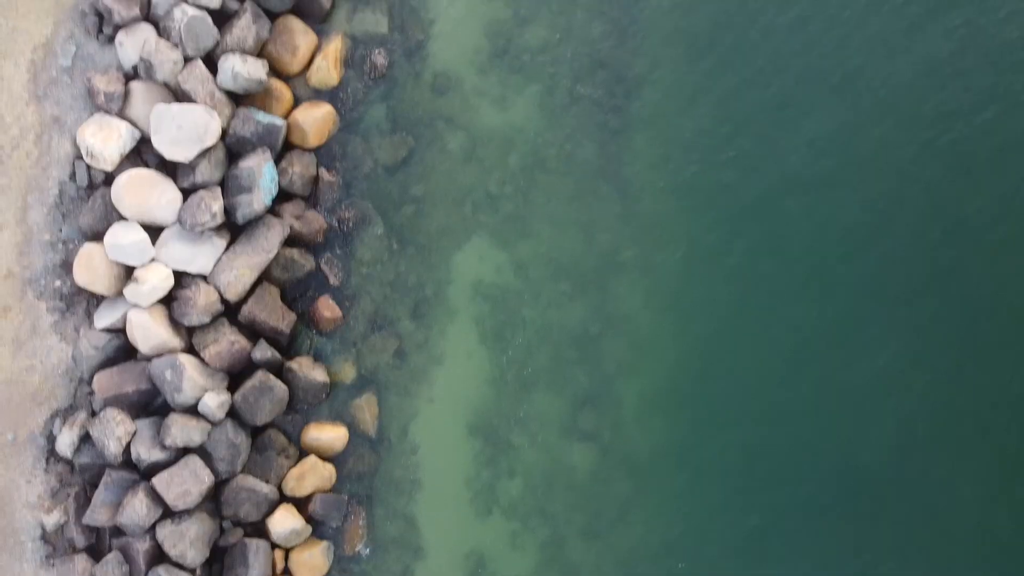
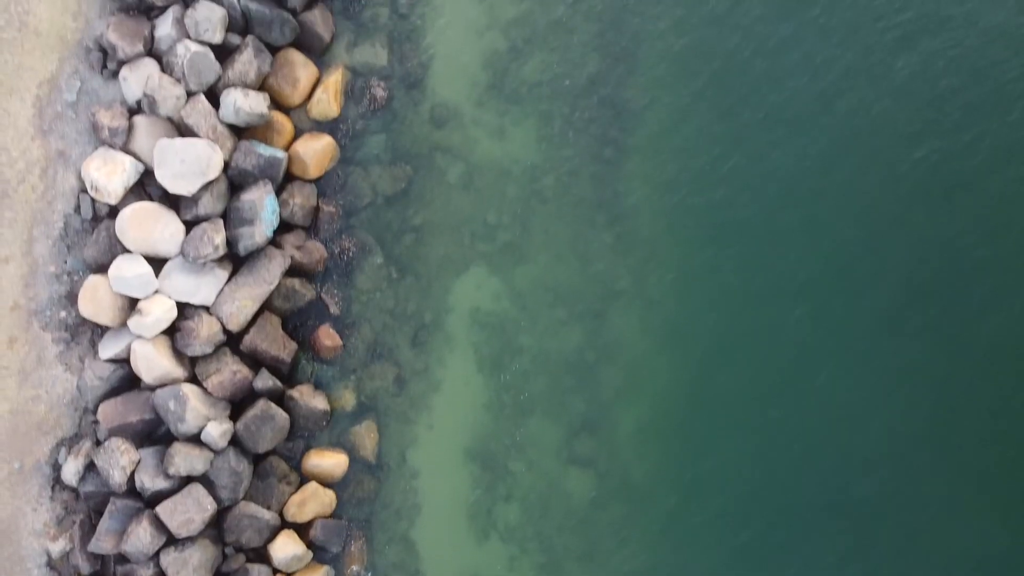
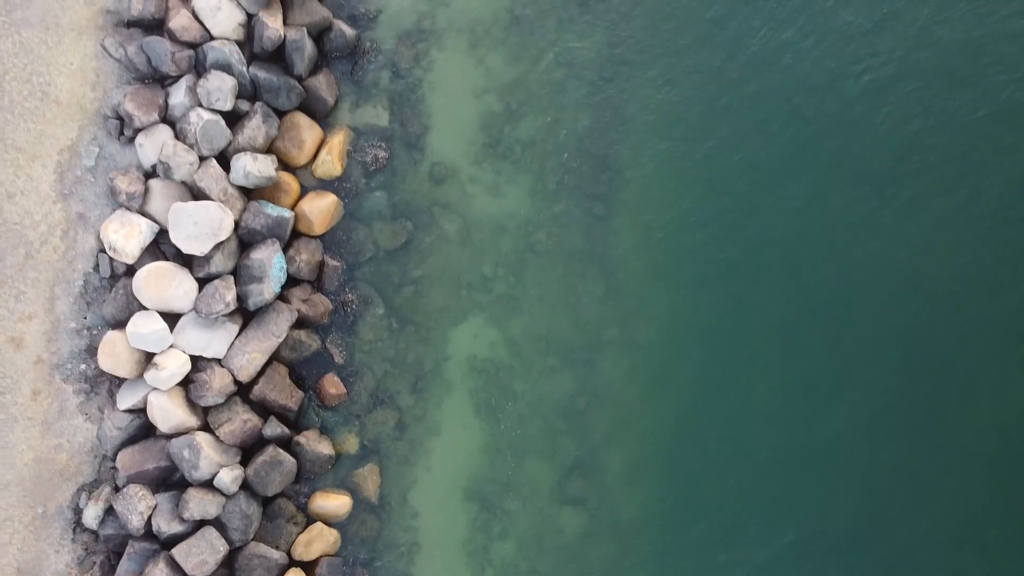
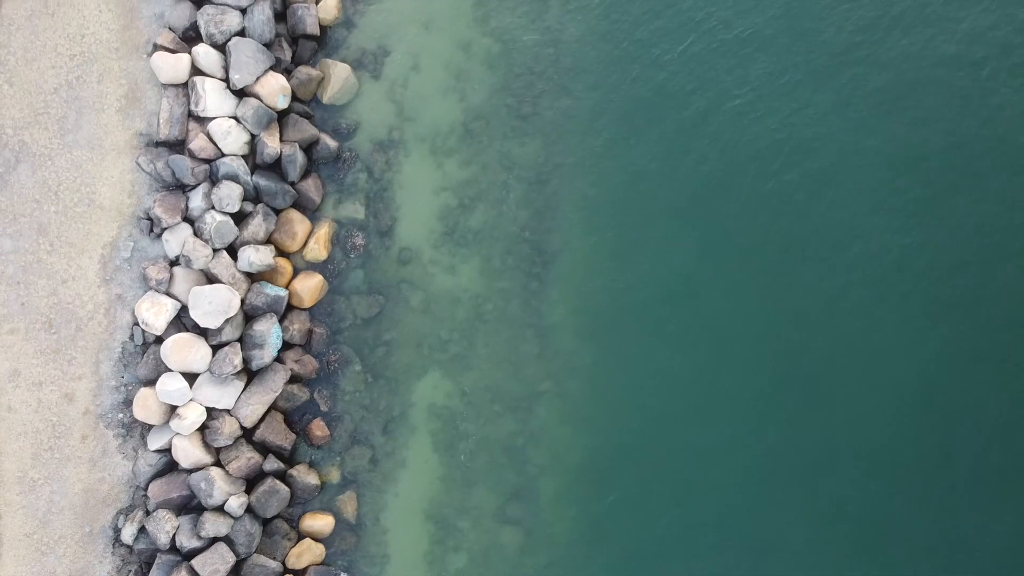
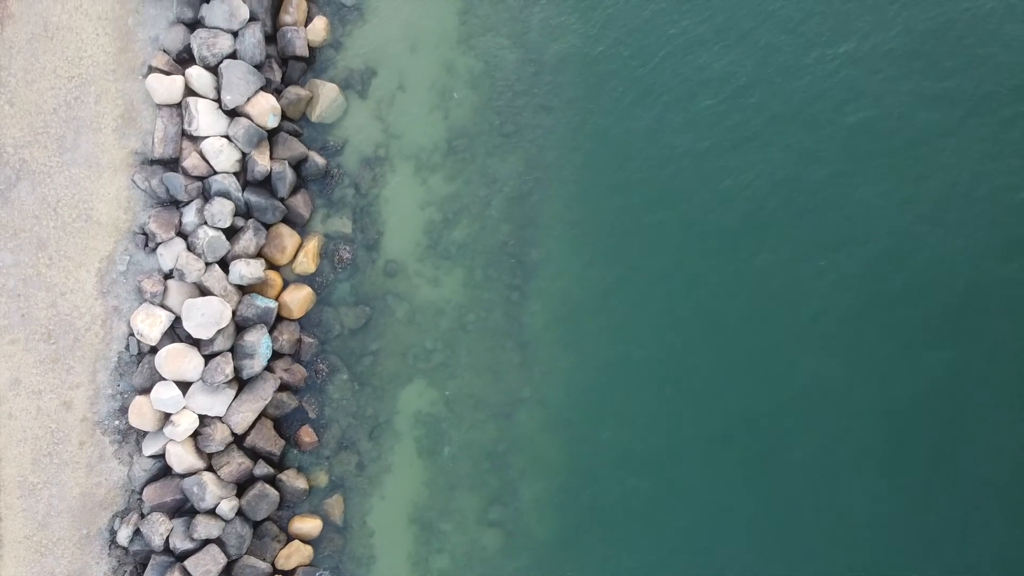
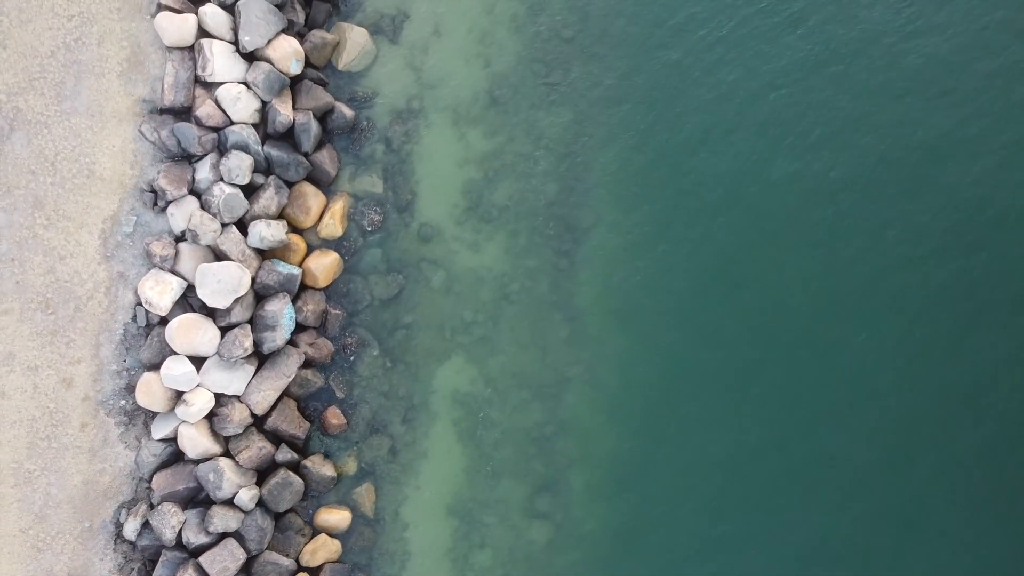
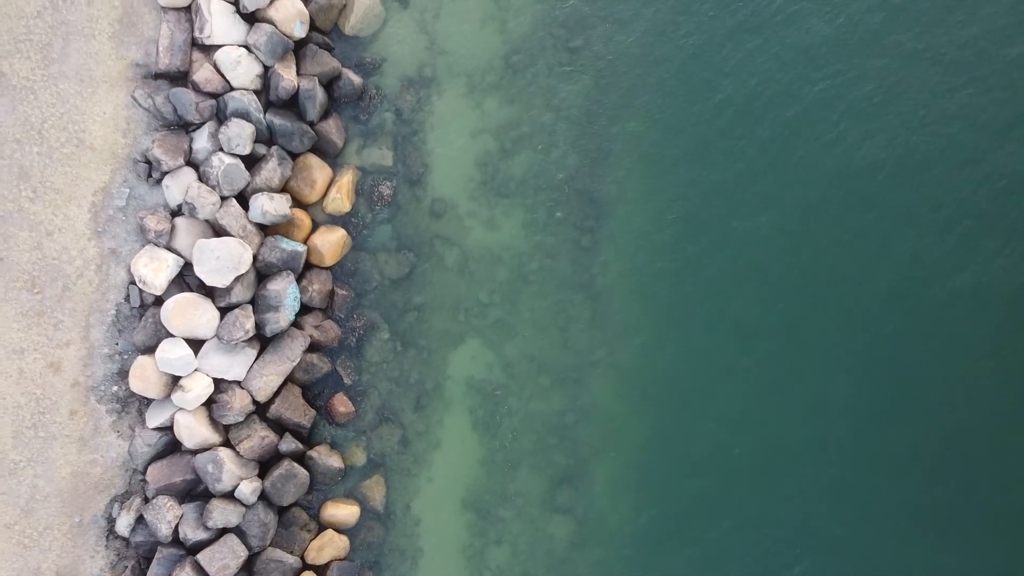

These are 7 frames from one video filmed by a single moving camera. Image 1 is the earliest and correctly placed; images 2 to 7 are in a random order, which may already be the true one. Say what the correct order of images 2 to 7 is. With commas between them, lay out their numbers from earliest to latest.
2, 3, 7, 6, 4, 5
